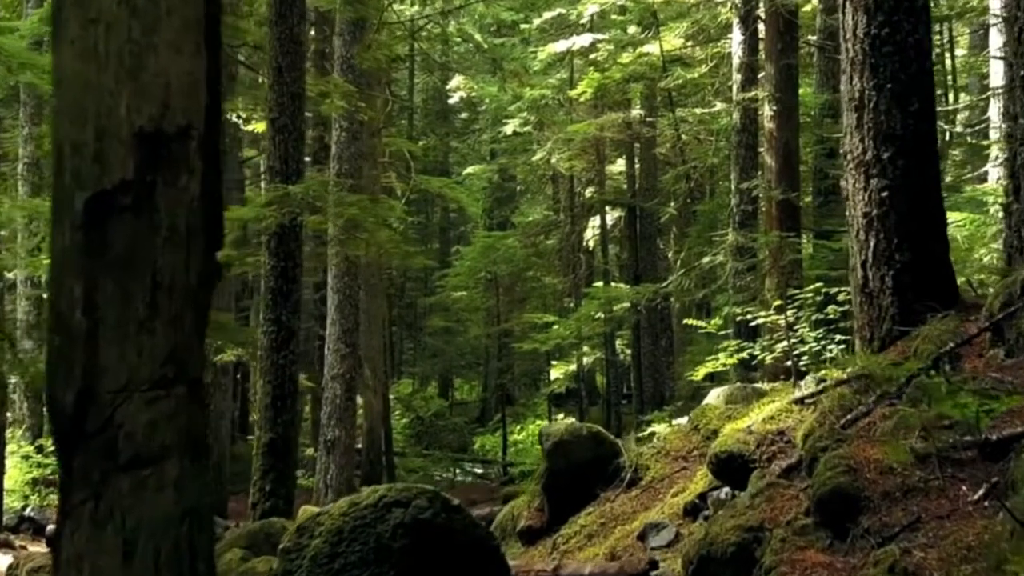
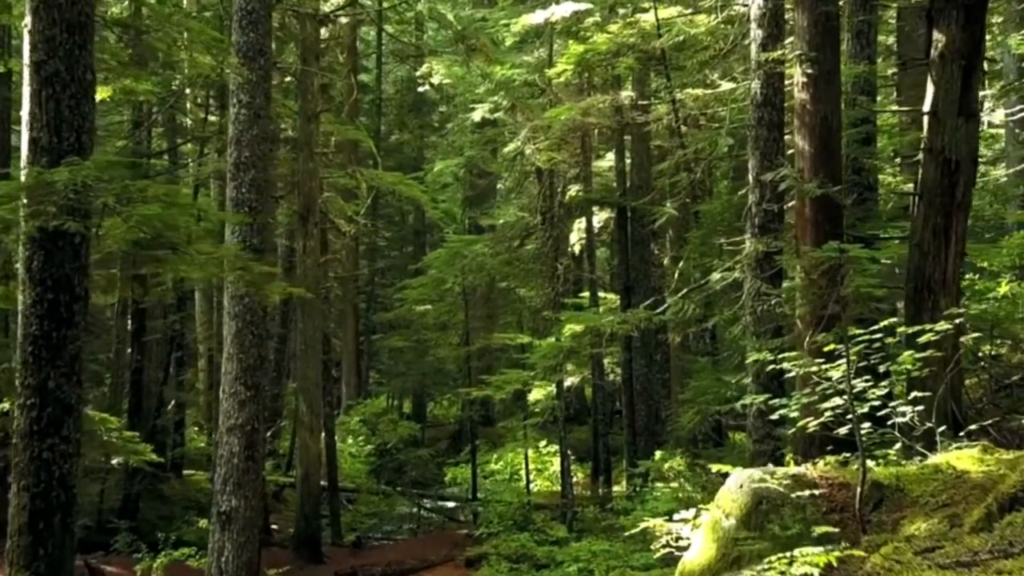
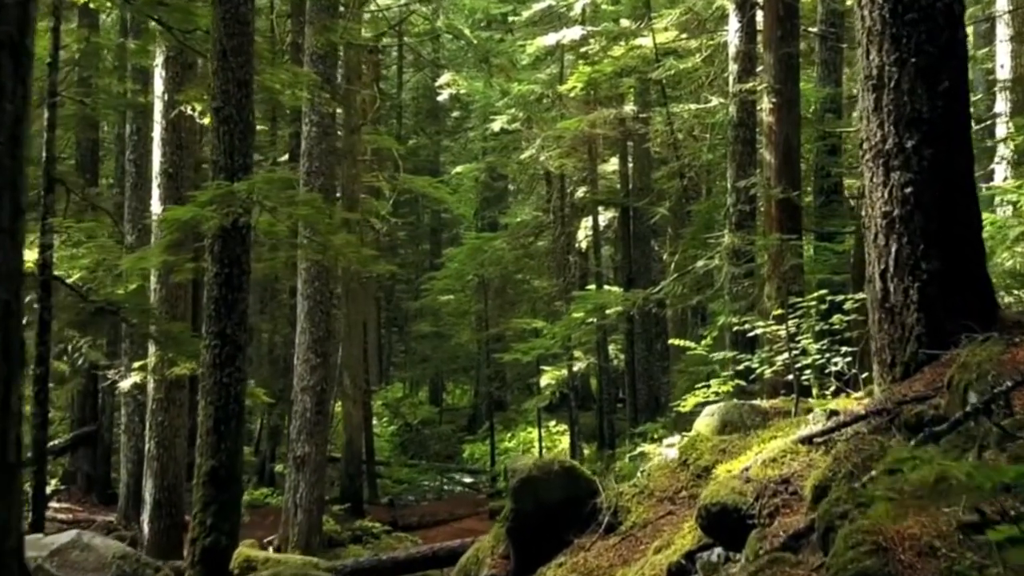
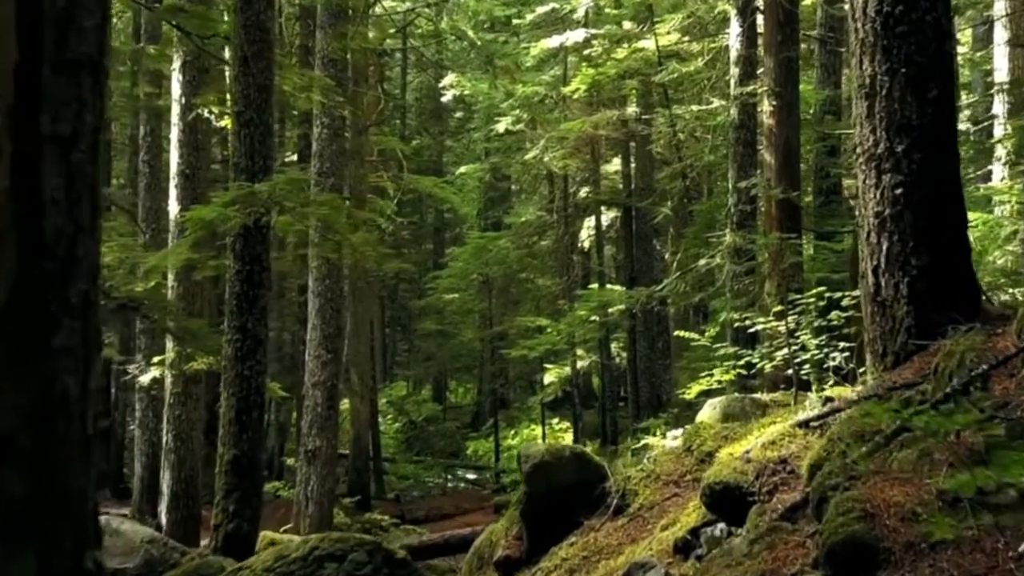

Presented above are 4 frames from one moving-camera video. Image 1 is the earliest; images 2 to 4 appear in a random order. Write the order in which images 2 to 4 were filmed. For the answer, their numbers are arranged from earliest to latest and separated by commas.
4, 3, 2
